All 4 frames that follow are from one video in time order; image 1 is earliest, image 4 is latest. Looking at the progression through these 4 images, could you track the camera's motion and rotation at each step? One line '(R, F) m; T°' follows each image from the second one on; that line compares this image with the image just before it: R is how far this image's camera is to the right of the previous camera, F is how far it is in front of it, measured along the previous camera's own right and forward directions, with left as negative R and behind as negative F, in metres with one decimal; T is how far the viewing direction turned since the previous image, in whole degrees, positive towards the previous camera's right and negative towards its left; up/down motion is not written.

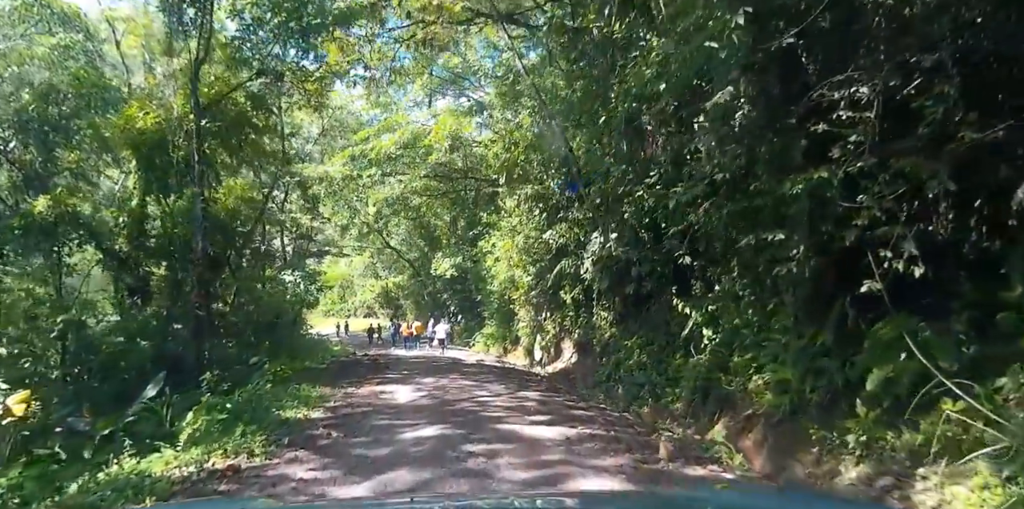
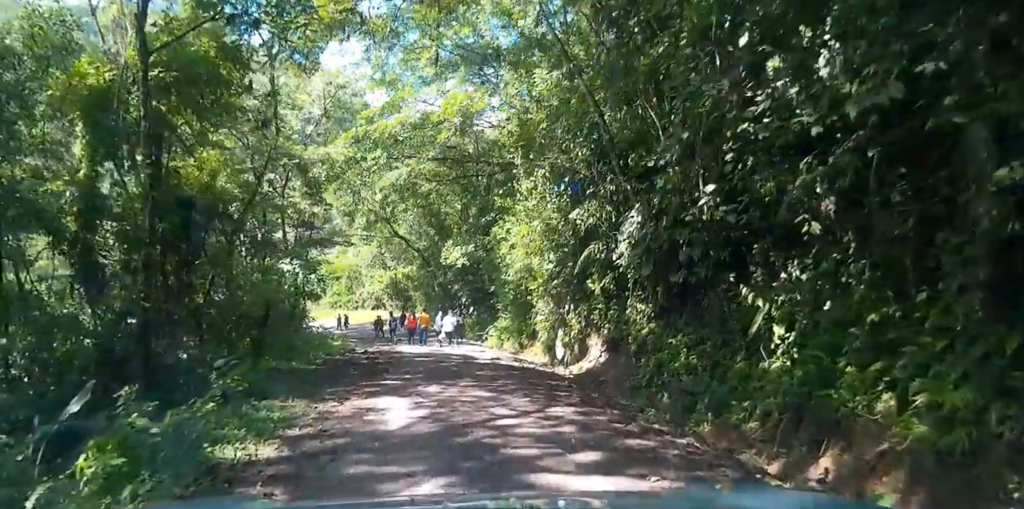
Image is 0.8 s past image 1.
(-0.3, +3.2) m; -1°
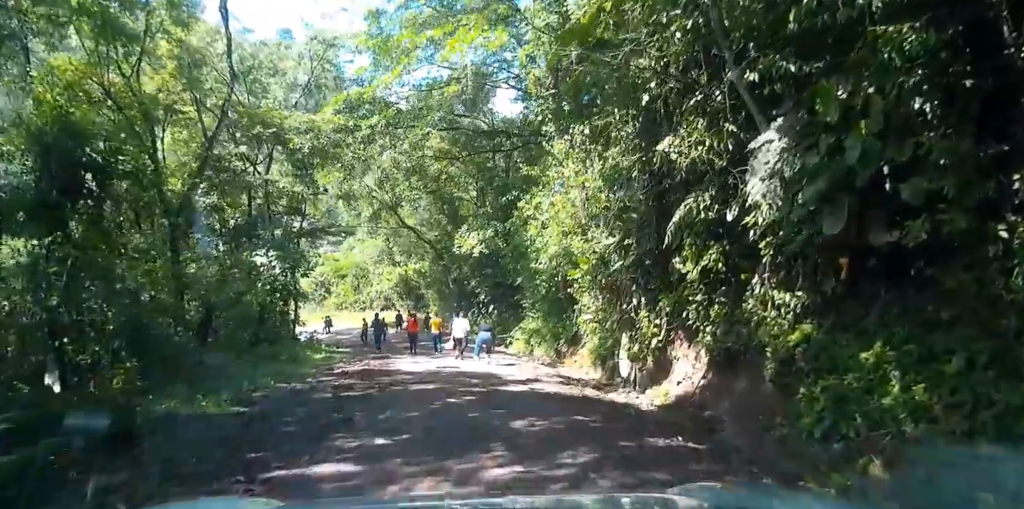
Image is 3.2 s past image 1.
(-0.6, +7.1) m; -1°
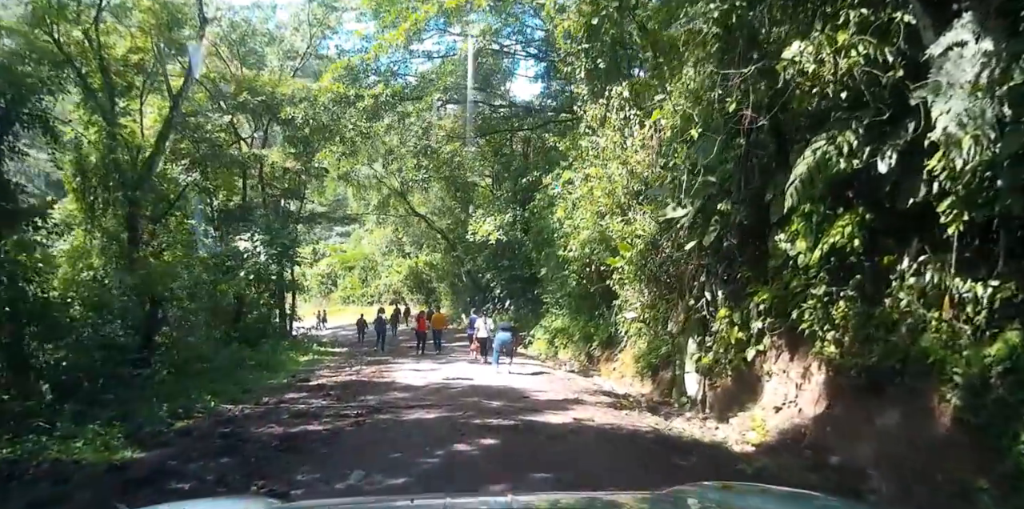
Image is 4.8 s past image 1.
(-0.3, +3.7) m; -1°
